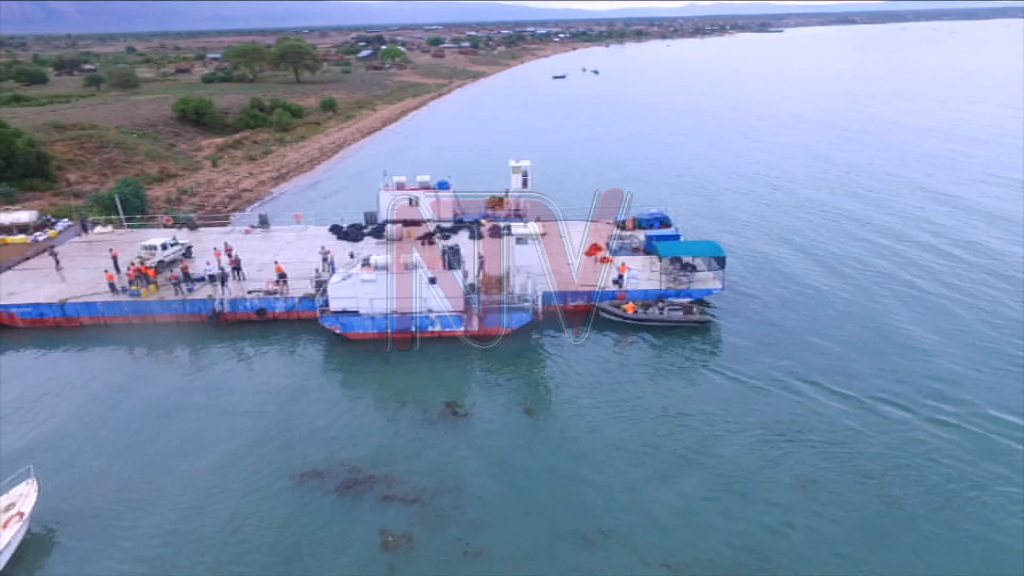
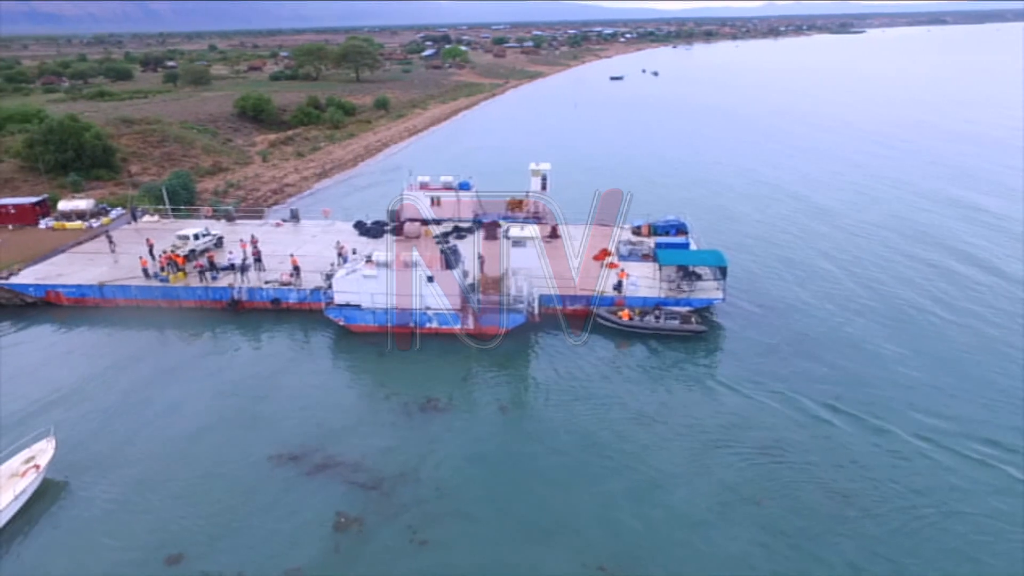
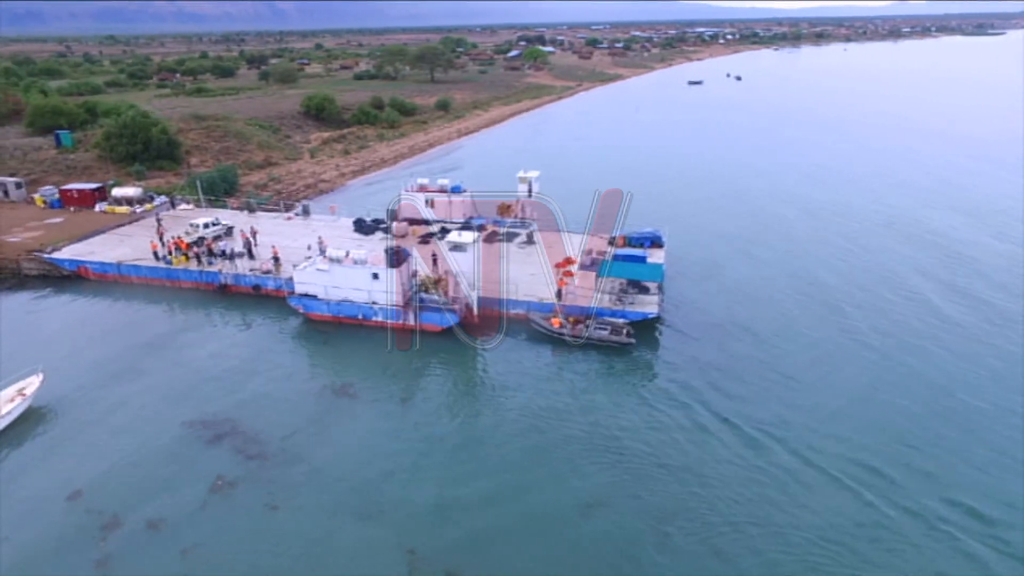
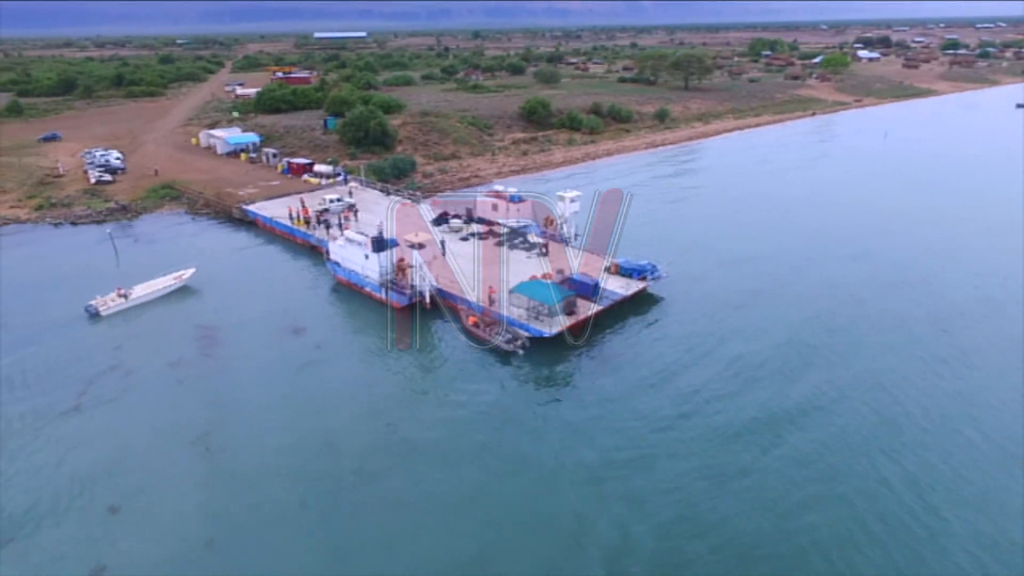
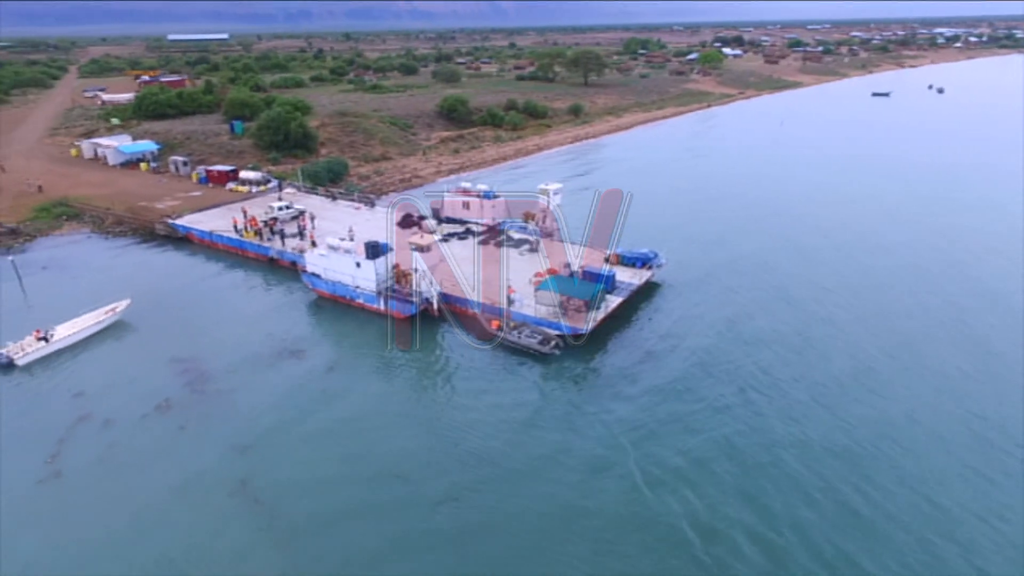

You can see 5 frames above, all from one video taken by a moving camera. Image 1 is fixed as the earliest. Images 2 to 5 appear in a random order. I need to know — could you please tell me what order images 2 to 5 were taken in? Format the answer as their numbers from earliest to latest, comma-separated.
2, 3, 5, 4
